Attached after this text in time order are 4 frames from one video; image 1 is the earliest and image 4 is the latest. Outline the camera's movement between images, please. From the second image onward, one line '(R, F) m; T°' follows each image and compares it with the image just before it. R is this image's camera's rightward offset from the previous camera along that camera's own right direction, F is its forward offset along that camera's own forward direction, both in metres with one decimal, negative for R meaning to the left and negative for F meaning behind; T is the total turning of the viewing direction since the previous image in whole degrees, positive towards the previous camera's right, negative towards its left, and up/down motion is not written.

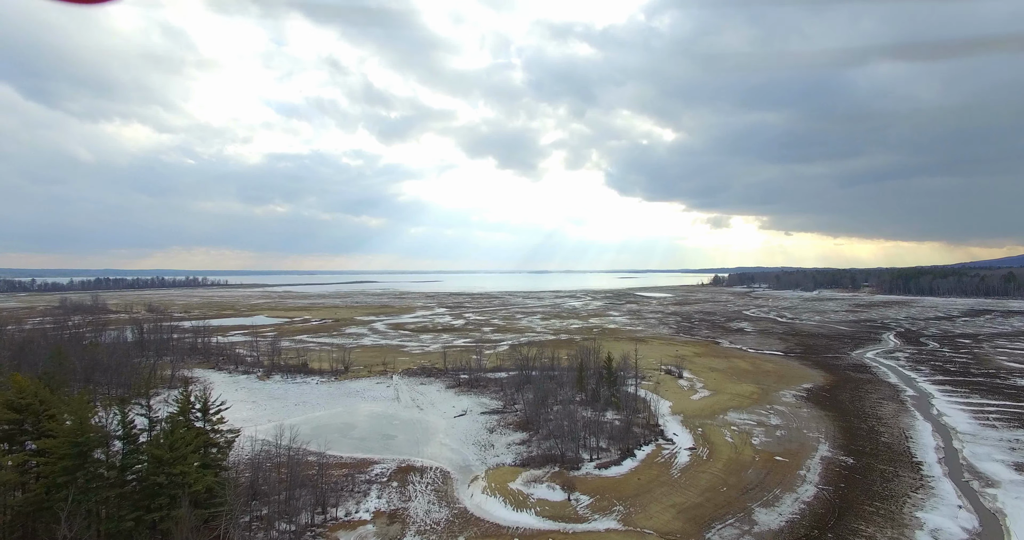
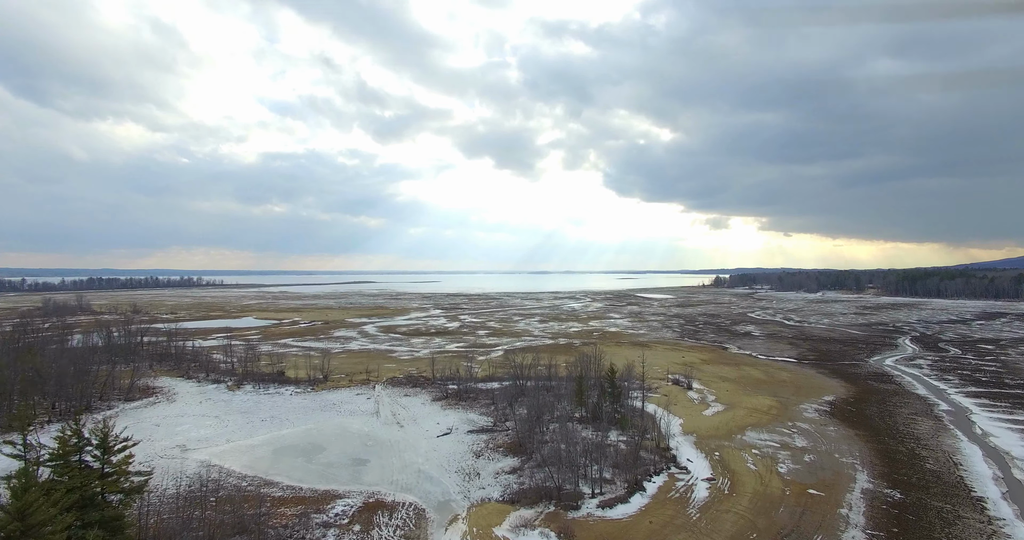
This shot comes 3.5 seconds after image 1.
(+0.4, +2.8) m; 0°
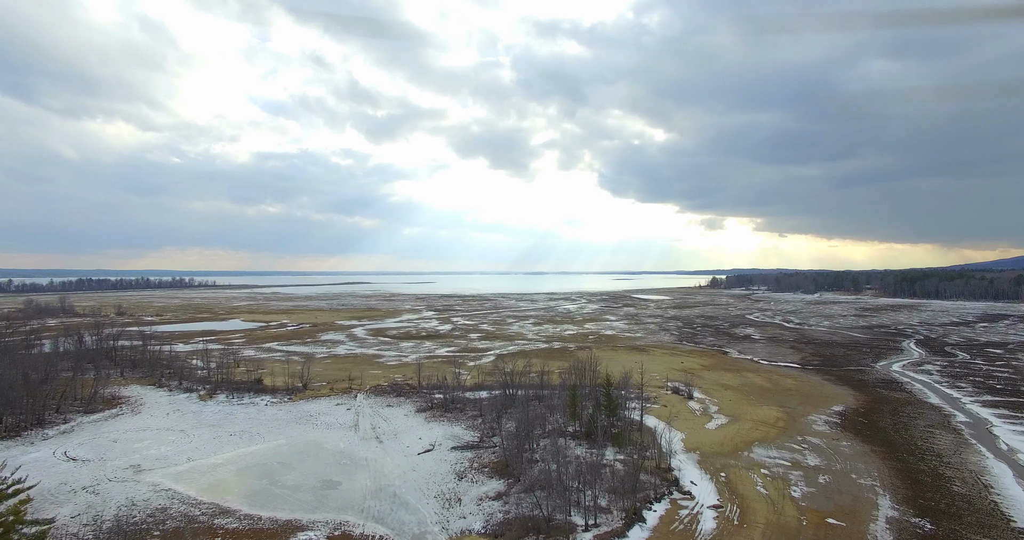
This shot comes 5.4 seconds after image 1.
(+0.4, +1.8) m; 0°
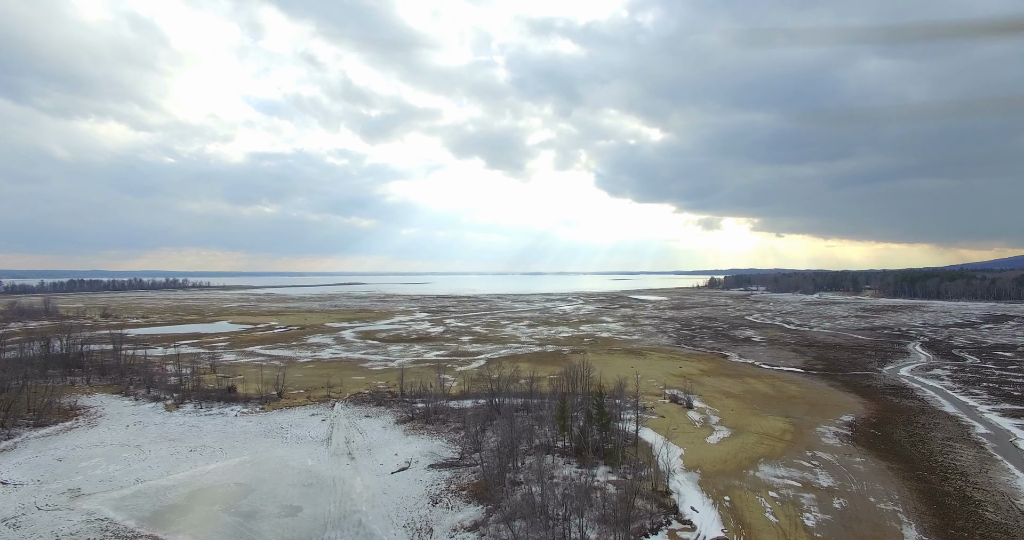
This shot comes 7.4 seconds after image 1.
(+0.6, +1.8) m; 0°
